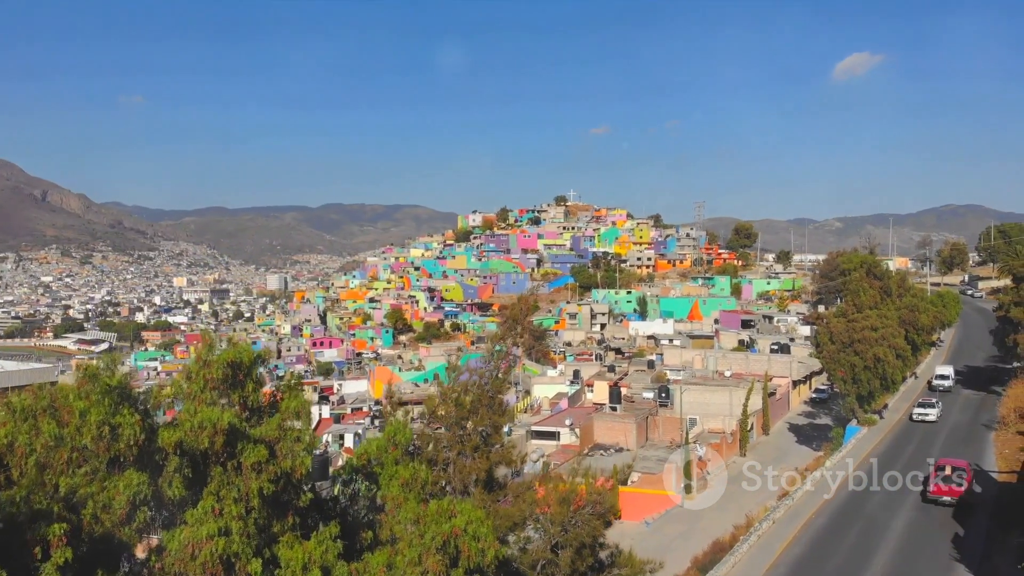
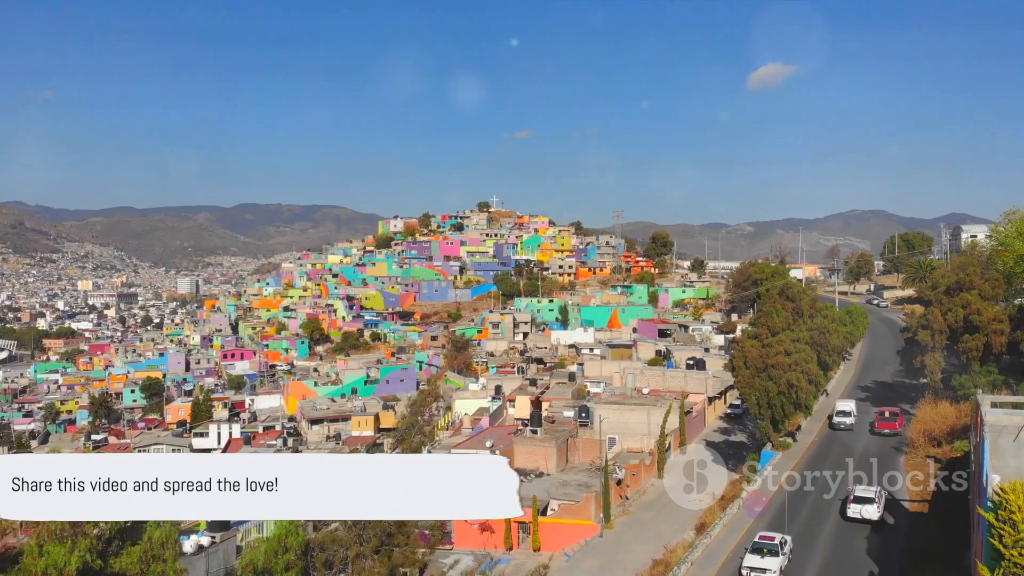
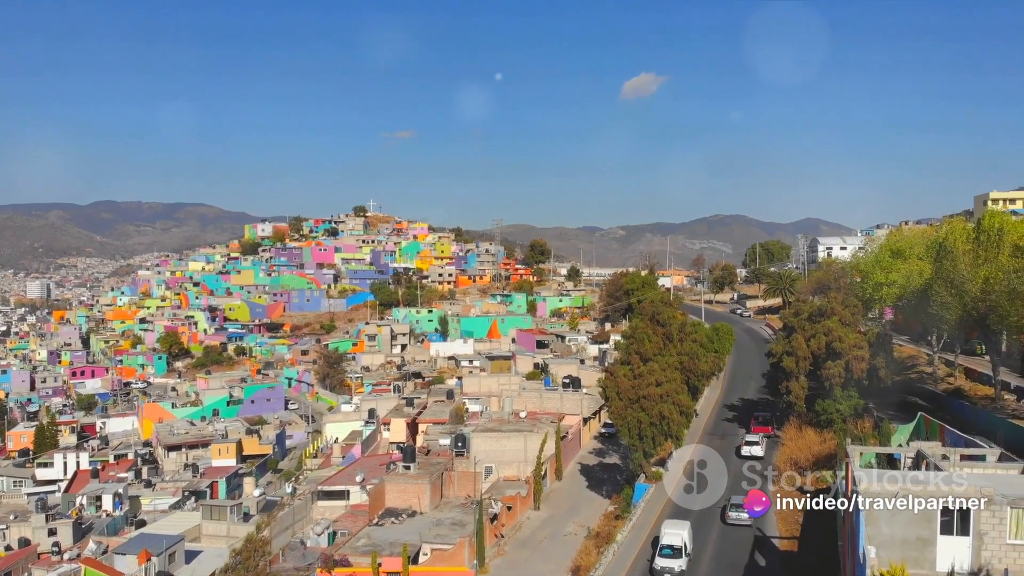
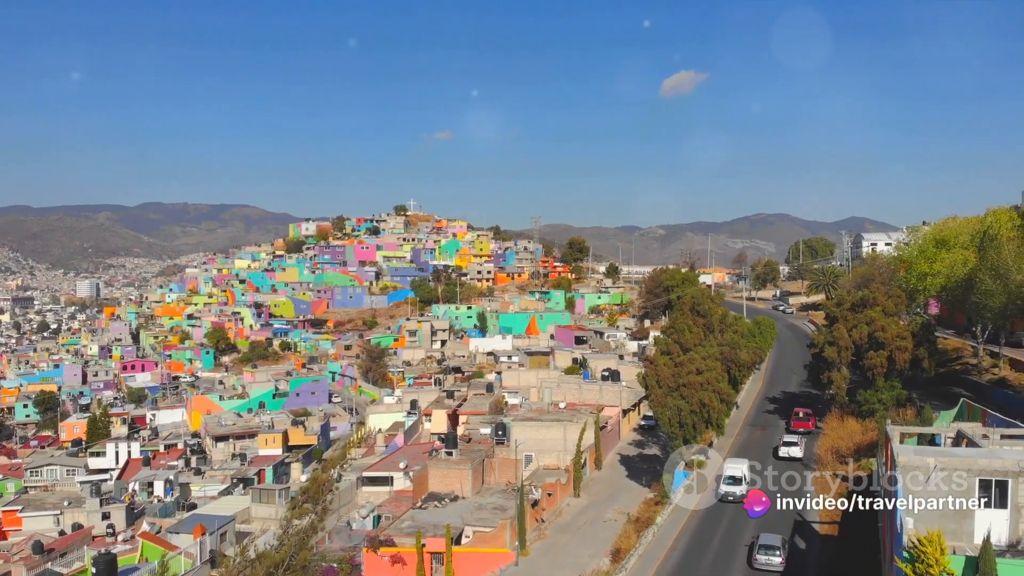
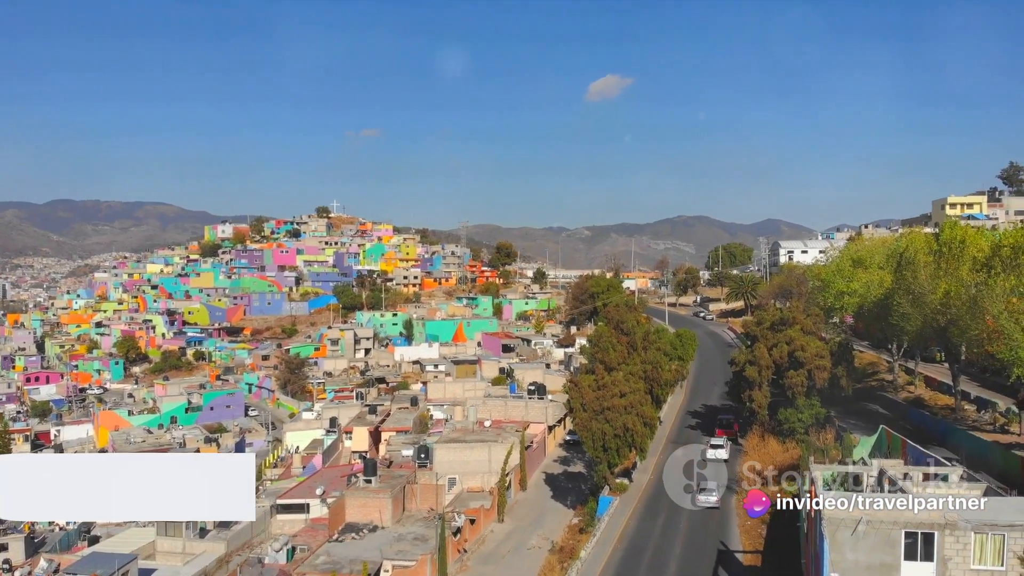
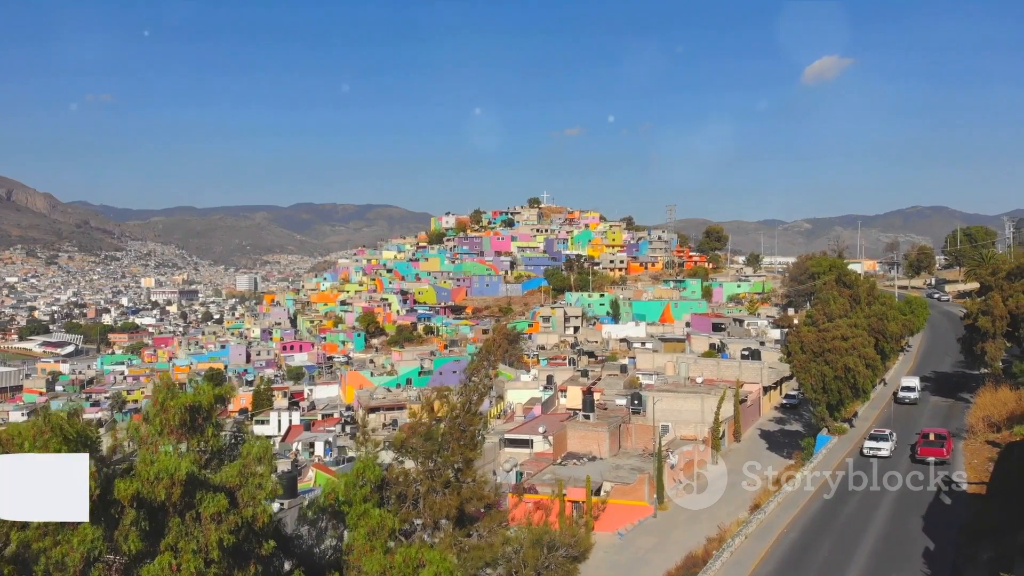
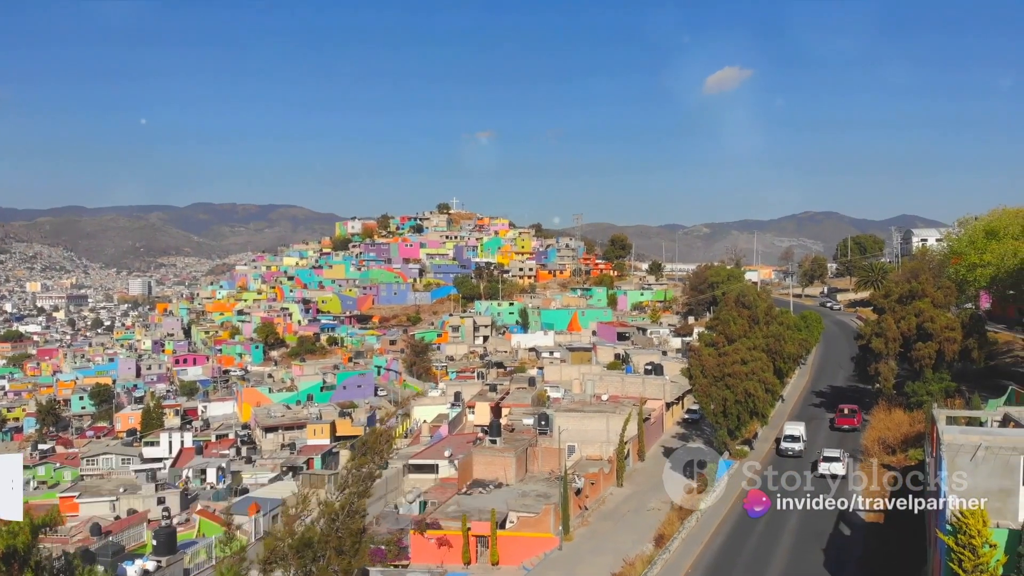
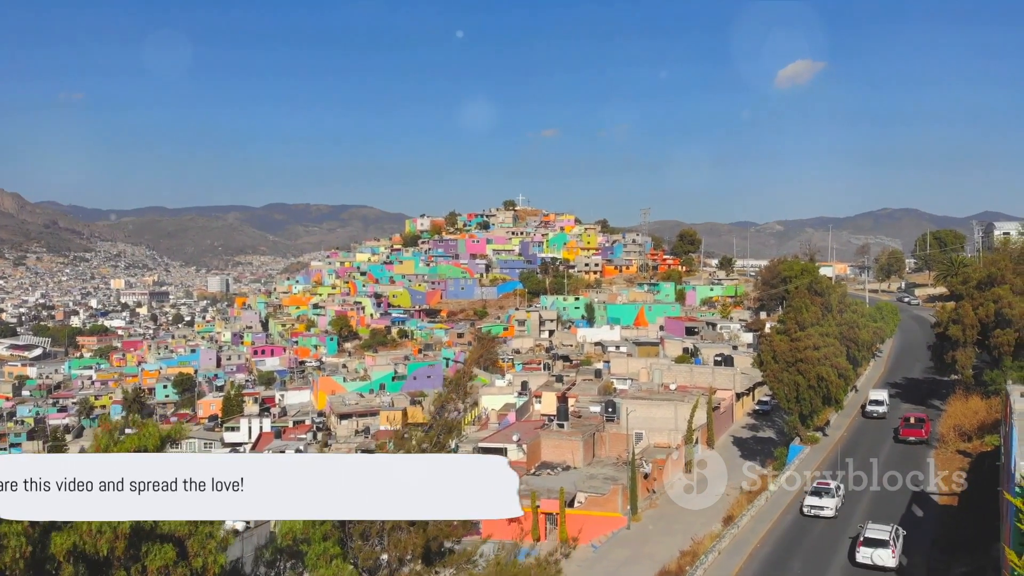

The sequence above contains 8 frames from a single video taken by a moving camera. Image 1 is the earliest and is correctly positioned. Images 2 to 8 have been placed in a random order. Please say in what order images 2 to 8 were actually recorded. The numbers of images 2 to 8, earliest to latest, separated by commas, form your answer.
6, 8, 2, 7, 4, 3, 5
